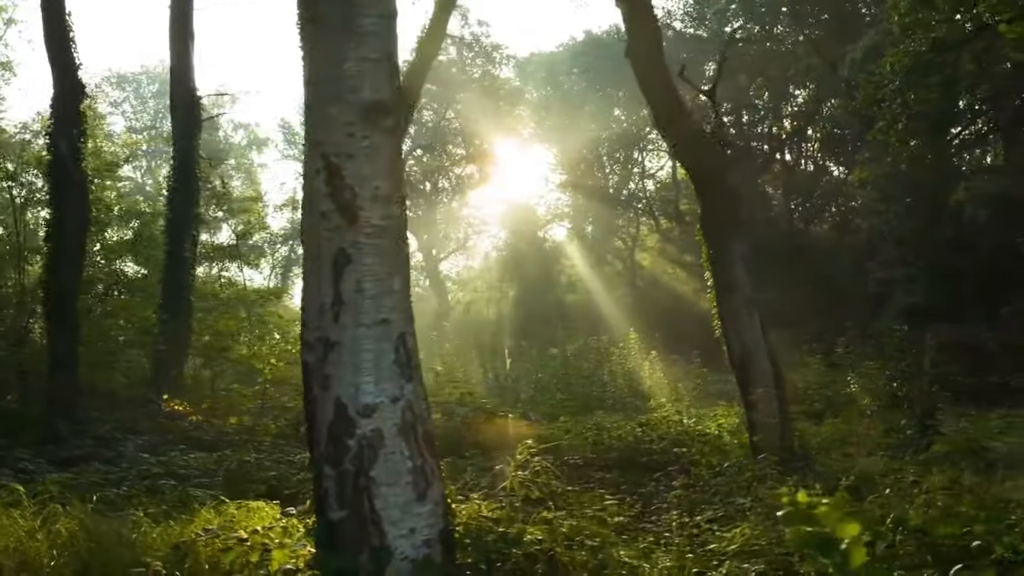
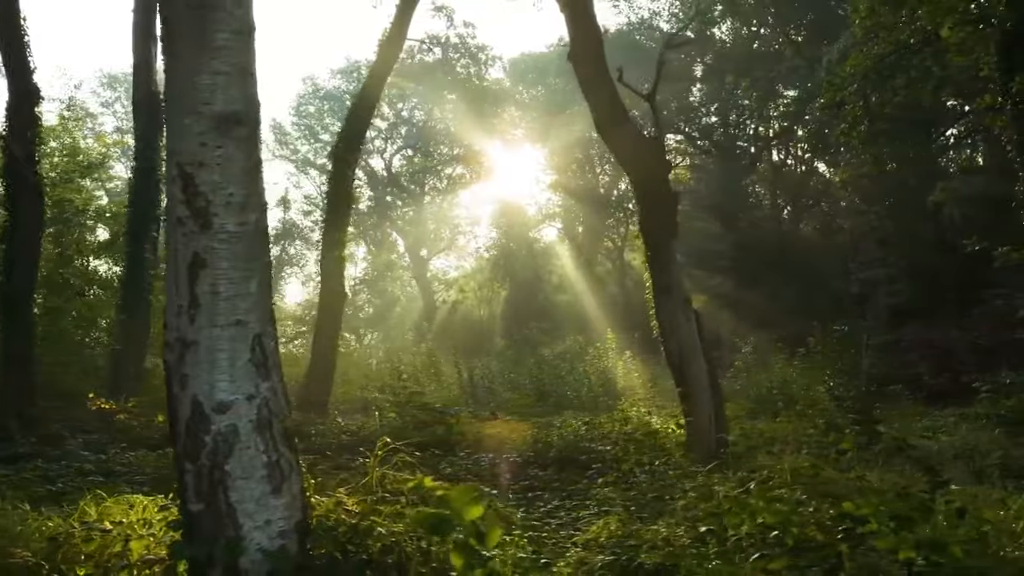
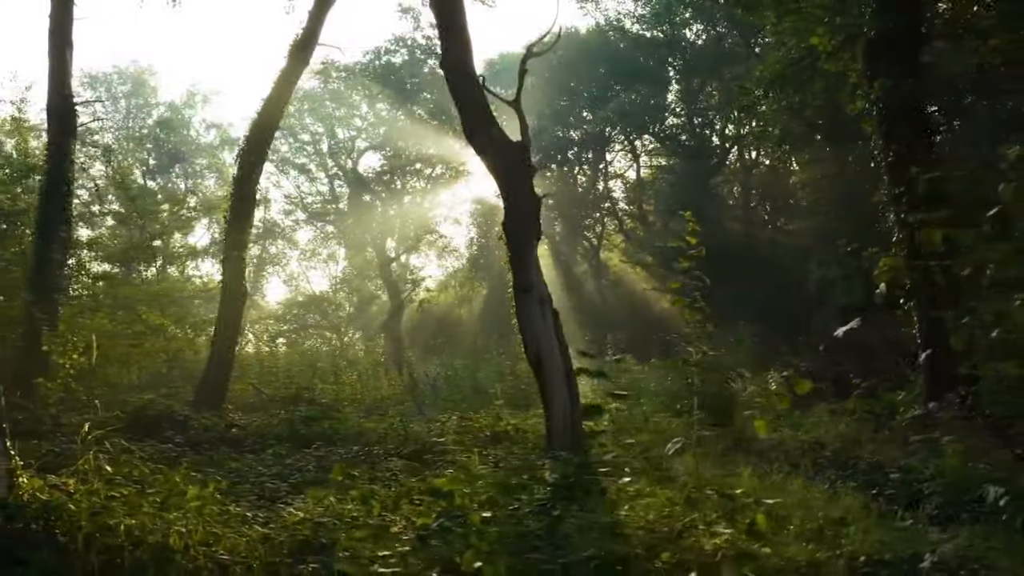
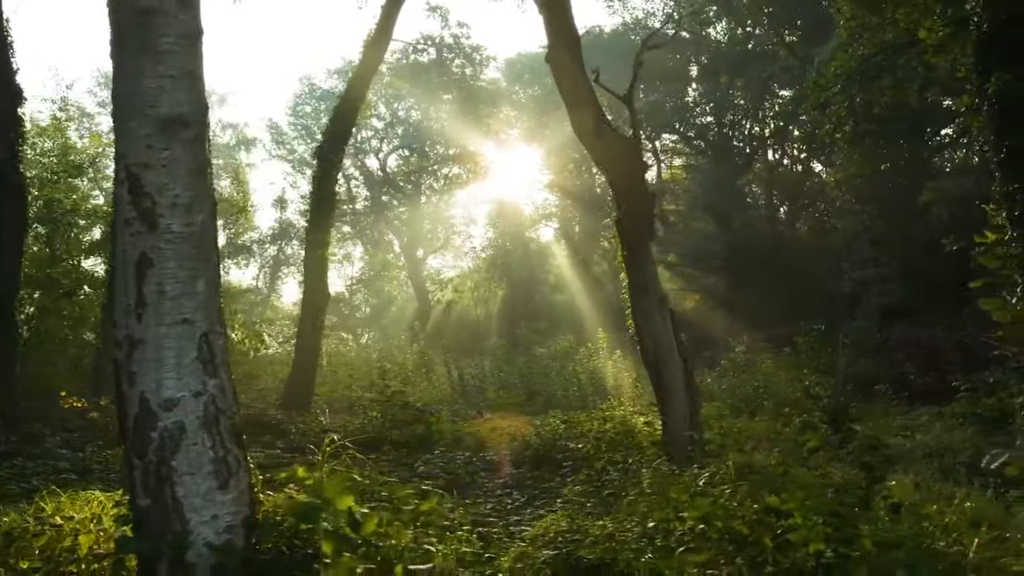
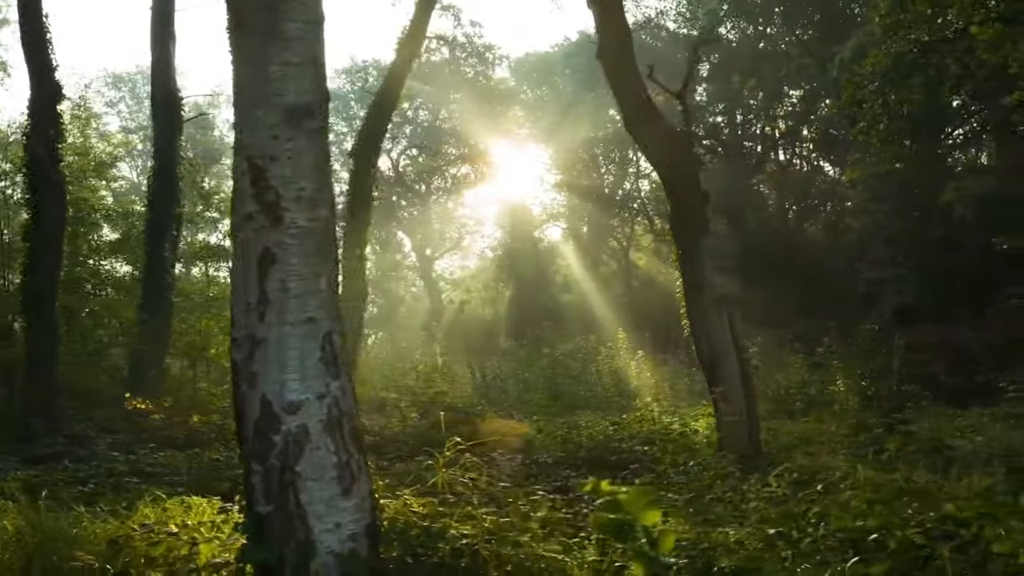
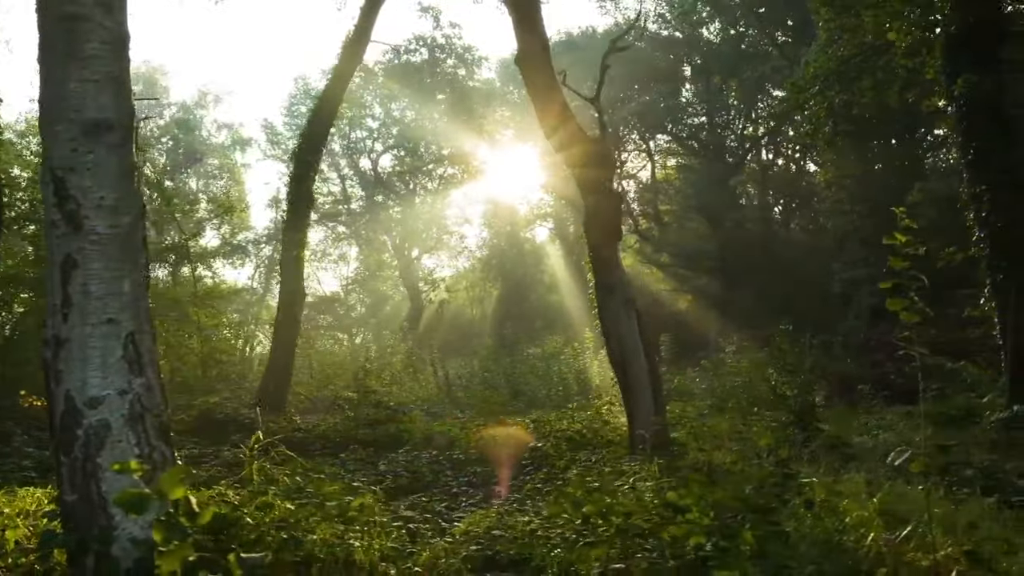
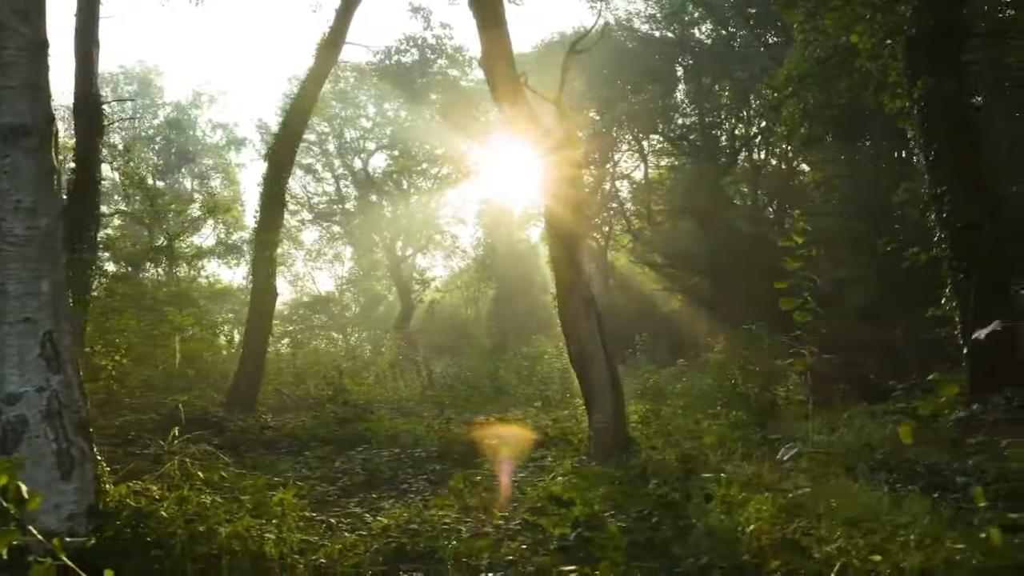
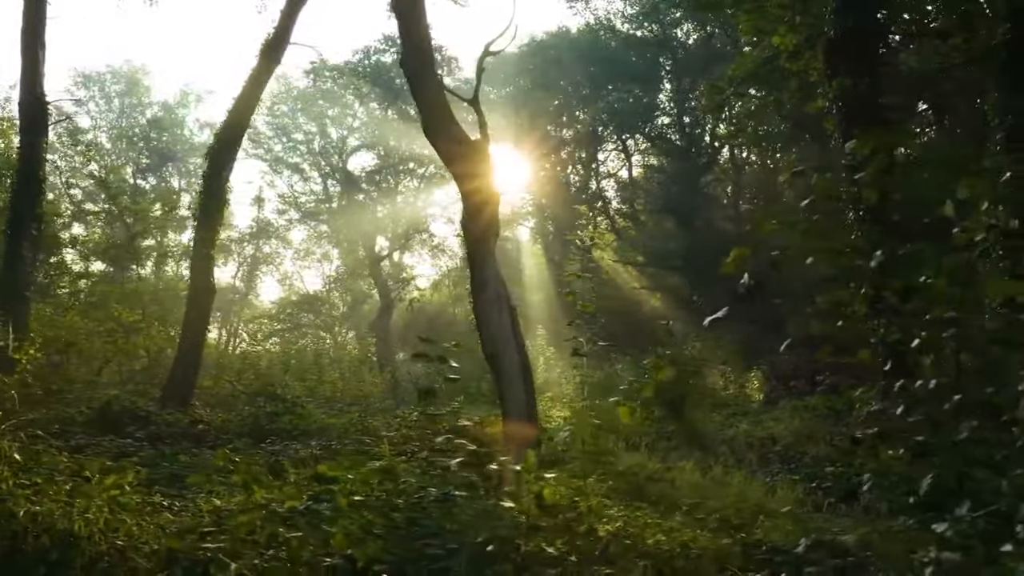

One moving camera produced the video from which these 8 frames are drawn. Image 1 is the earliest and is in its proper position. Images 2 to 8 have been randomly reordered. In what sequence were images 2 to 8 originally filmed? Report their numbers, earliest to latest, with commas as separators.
5, 2, 4, 6, 7, 3, 8
